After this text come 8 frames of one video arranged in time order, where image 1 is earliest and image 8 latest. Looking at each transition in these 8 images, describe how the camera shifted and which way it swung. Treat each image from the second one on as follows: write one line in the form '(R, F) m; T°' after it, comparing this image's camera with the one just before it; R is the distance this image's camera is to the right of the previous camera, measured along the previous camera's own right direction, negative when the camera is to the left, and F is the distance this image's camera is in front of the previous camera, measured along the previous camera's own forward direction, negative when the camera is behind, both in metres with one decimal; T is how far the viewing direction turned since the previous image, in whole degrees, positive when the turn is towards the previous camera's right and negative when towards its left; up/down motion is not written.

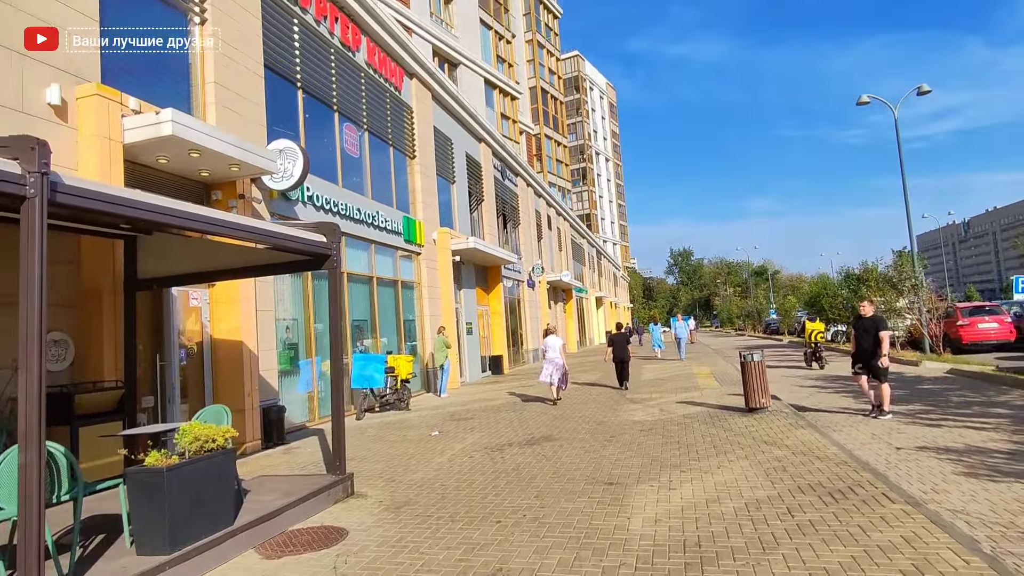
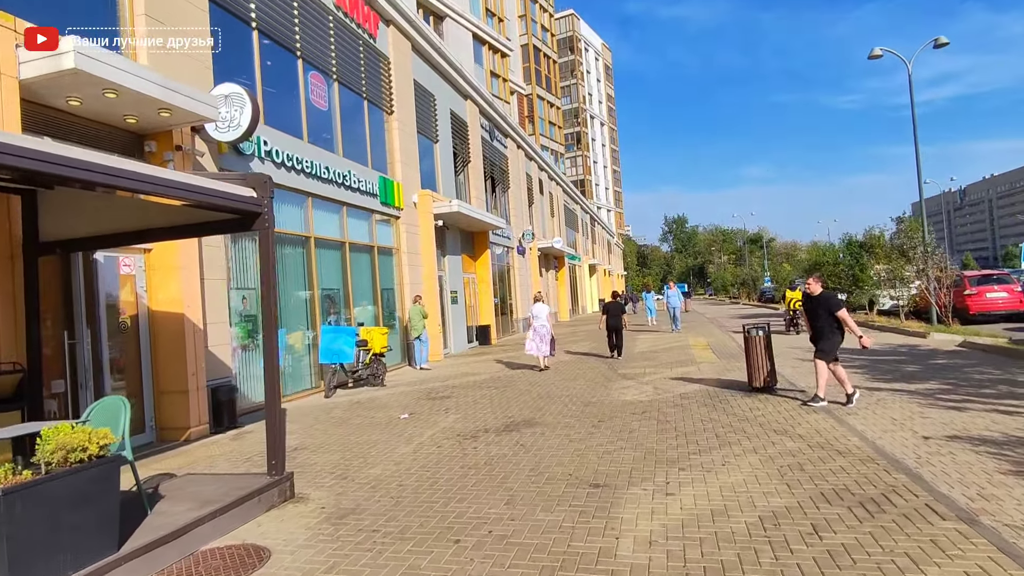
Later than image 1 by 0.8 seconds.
(+0.2, +1.0) m; +1°
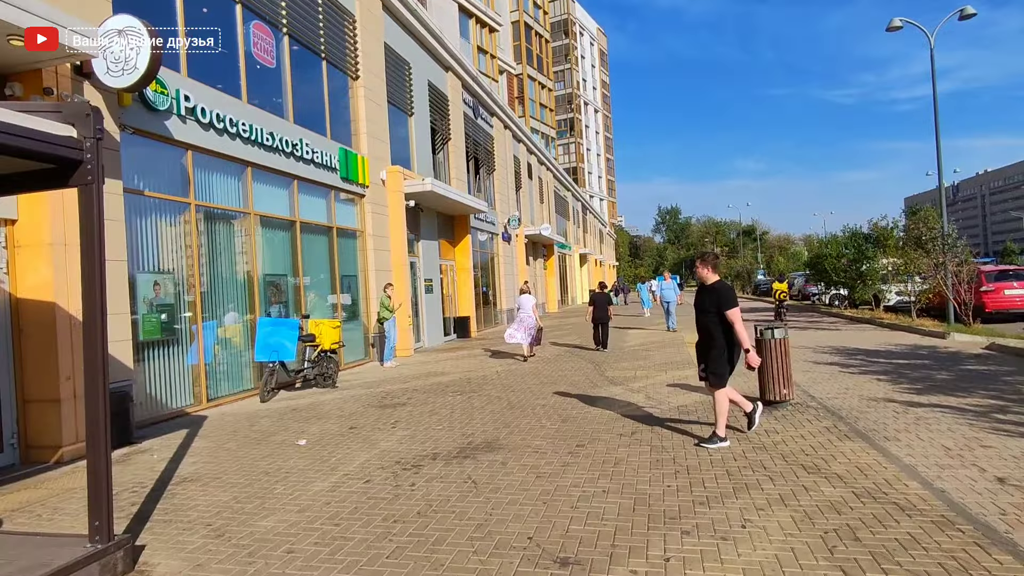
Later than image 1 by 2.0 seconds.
(+0.3, +1.6) m; +1°
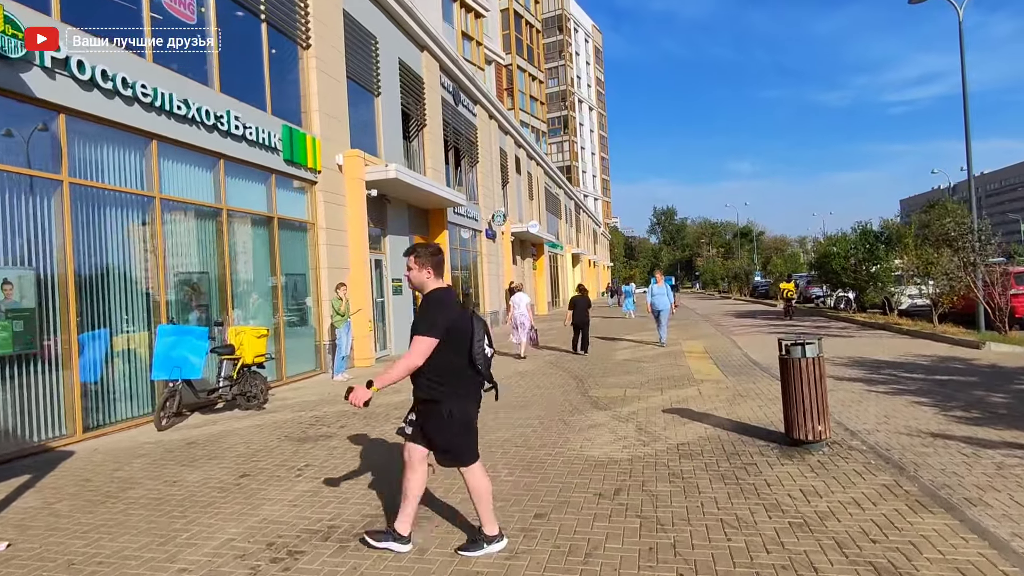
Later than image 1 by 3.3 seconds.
(+0.4, +1.8) m; 0°
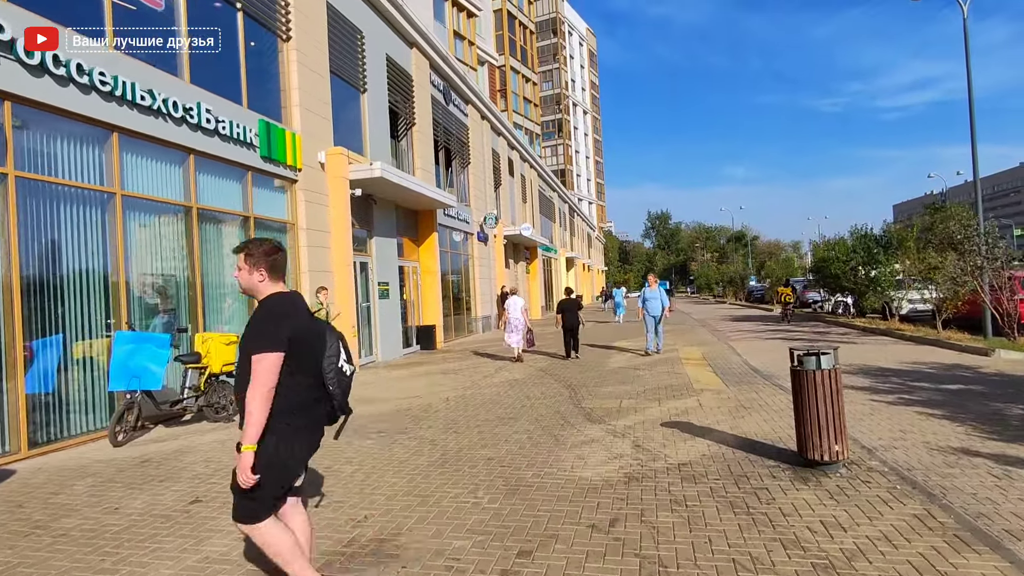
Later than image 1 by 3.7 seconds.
(+0.1, +0.5) m; +1°
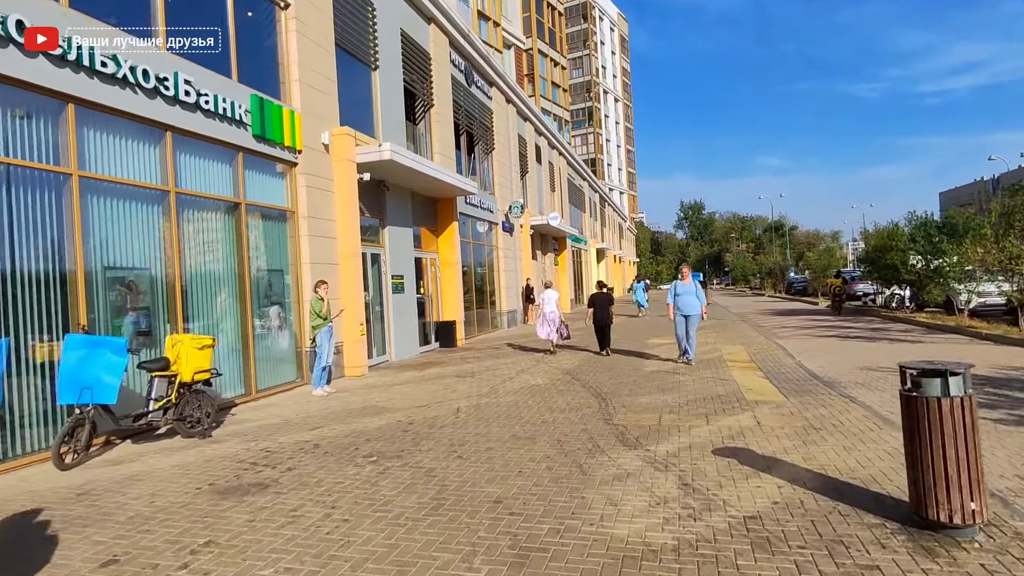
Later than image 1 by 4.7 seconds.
(+0.1, +1.3) m; -3°
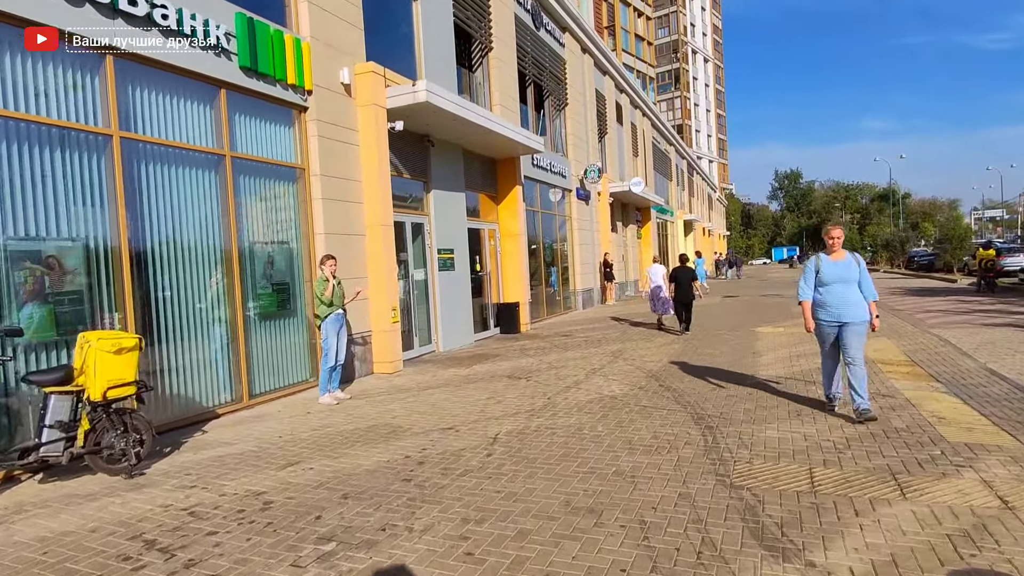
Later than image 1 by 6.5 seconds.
(+0.2, +2.5) m; -8°
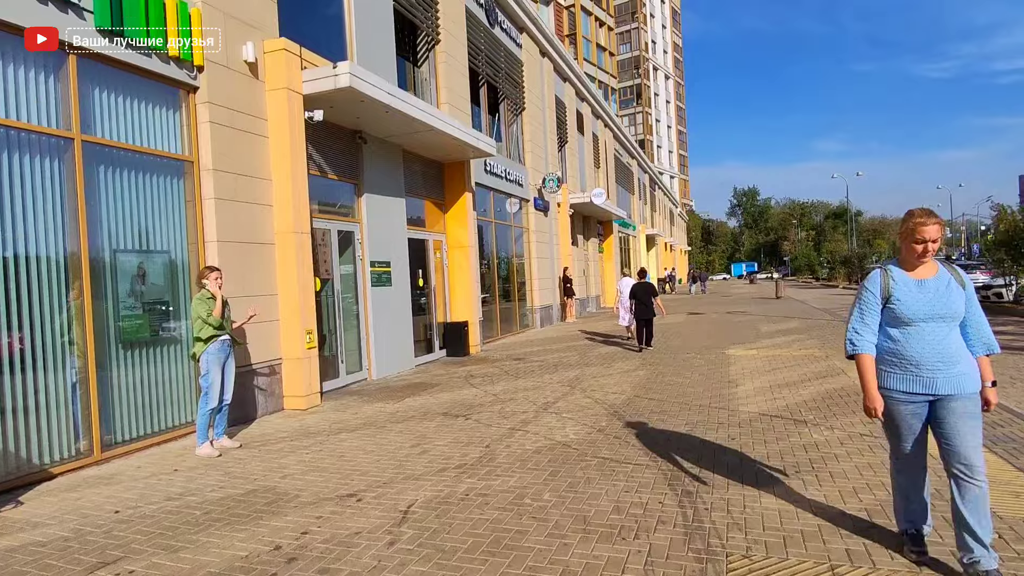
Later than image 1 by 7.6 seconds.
(+0.3, +1.3) m; +3°
